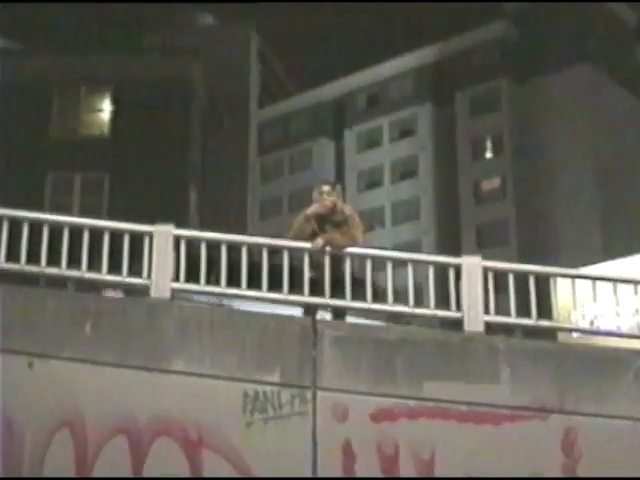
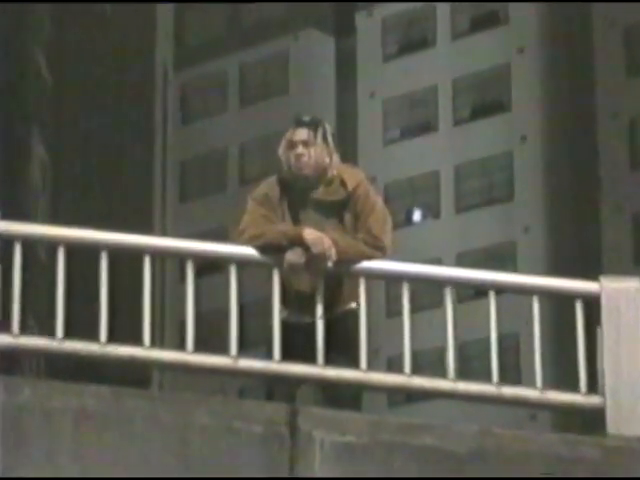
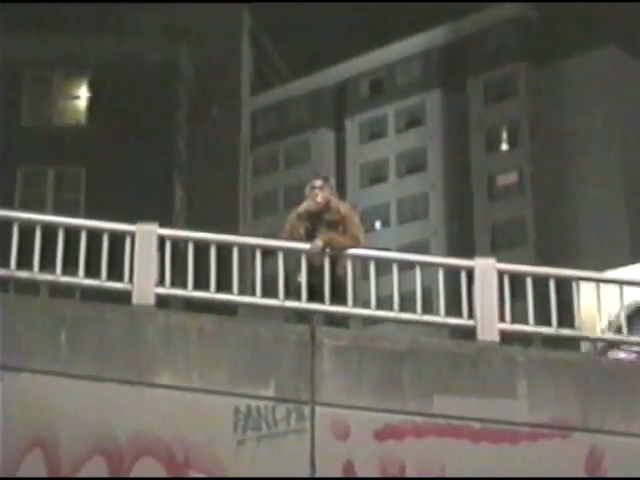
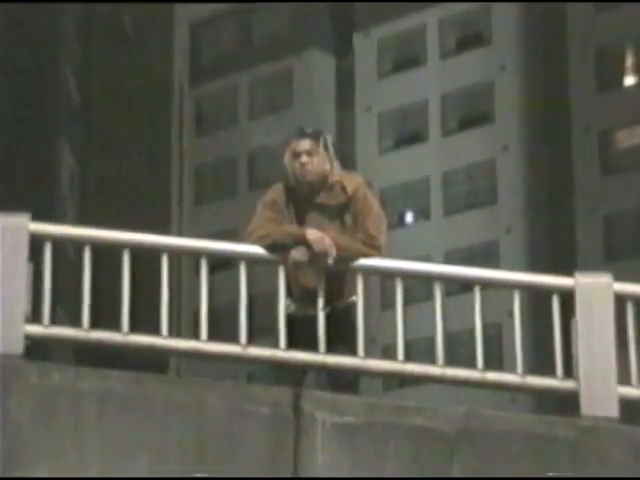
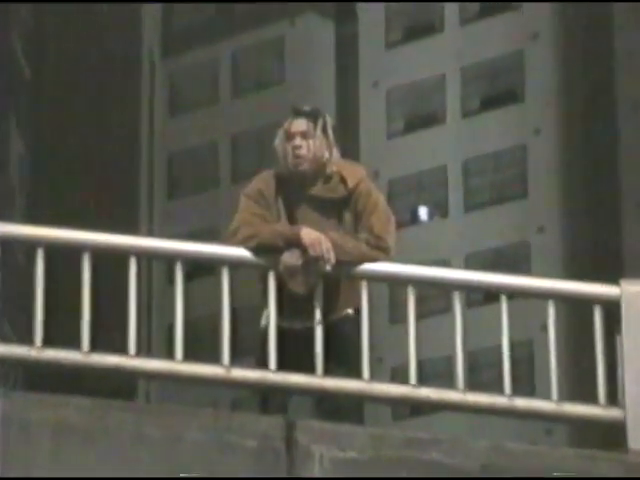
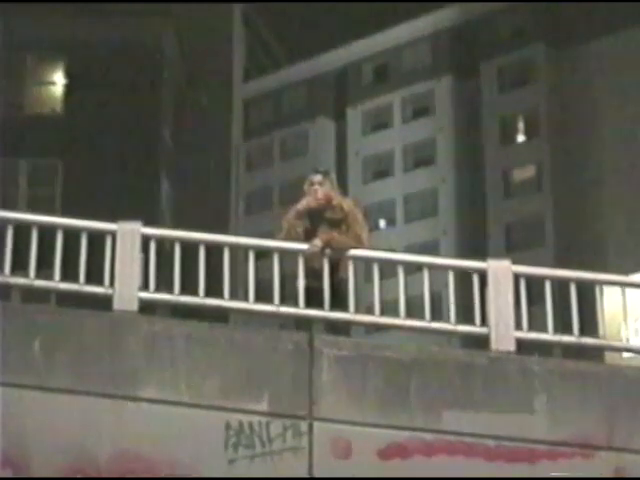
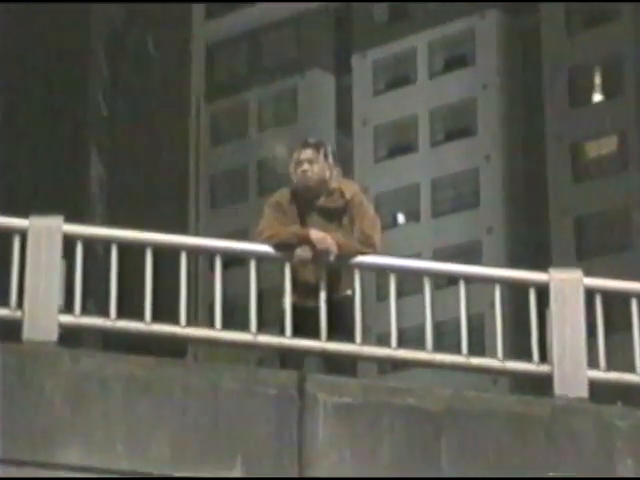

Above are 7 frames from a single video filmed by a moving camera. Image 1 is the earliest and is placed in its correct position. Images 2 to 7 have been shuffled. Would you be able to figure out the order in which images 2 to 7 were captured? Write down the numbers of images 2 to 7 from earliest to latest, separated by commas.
3, 6, 7, 4, 2, 5
